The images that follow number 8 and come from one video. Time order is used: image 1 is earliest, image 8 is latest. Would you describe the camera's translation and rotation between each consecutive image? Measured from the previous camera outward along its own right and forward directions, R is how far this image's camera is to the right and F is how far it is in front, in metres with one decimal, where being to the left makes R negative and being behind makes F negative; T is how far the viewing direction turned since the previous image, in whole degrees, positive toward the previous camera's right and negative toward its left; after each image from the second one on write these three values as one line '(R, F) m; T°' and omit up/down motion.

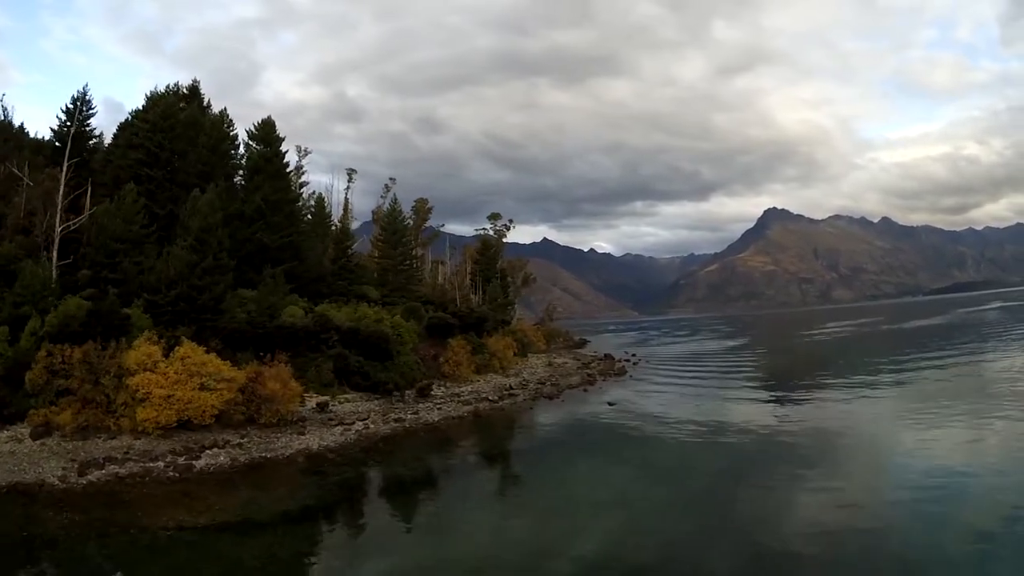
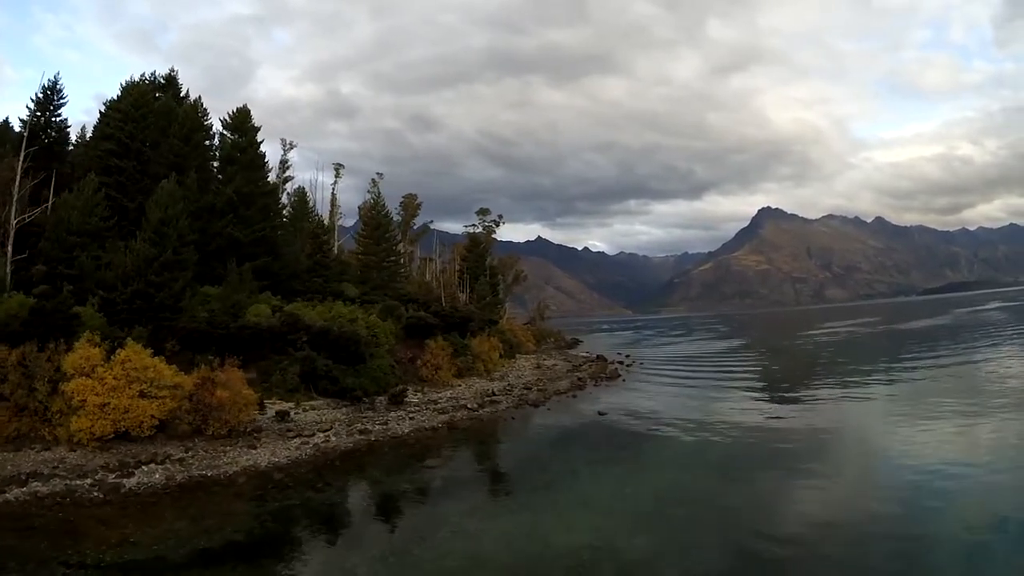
(+0.6, +2.6) m; 0°
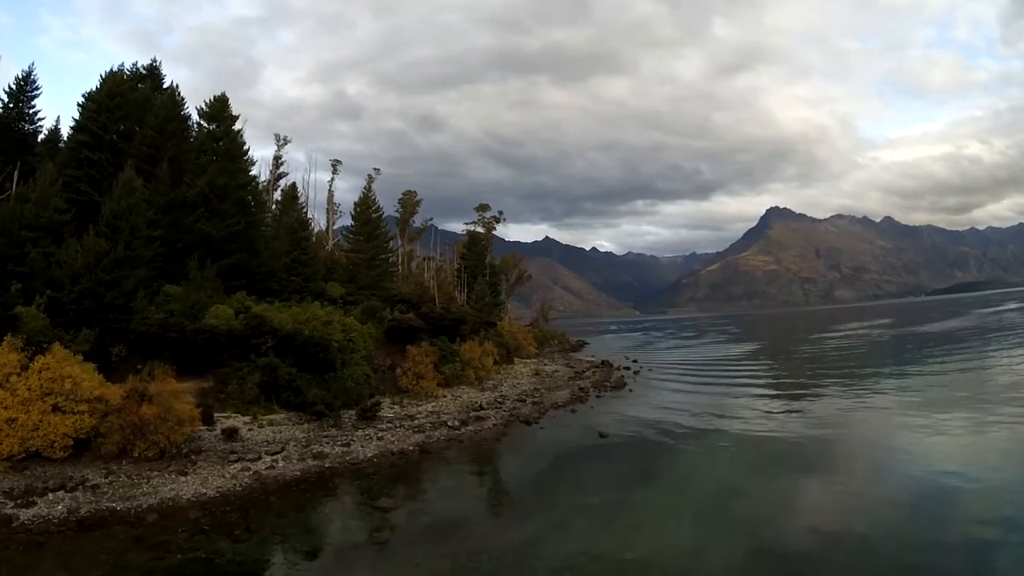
(+0.7, +3.9) m; -1°
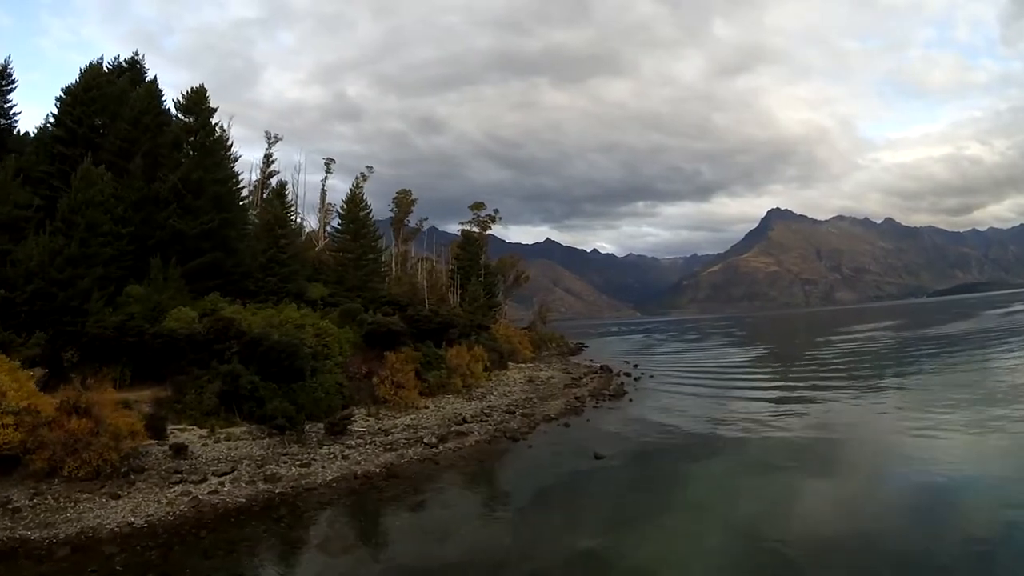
(+0.5, +2.6) m; 0°
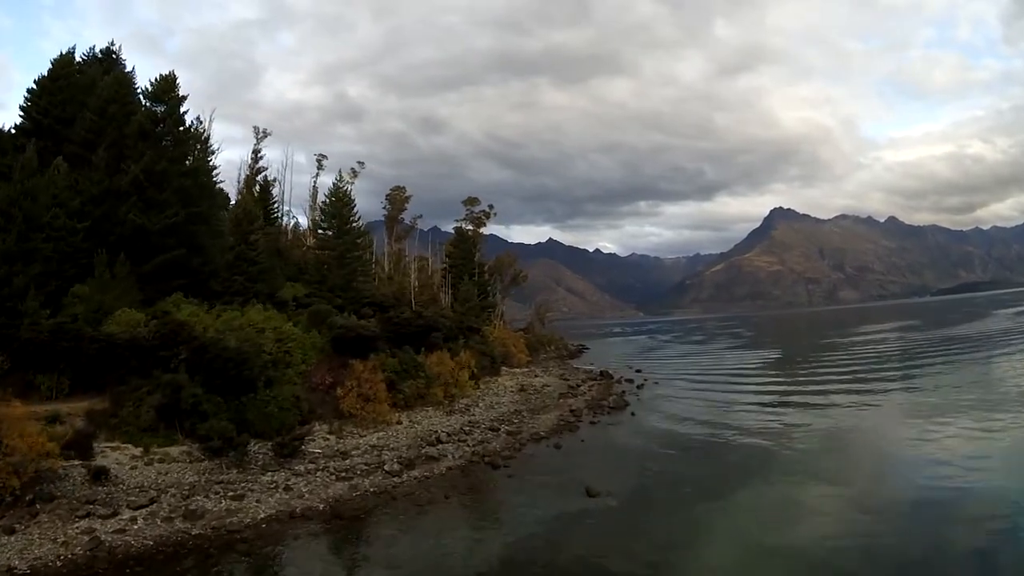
(+0.7, +3.3) m; 0°
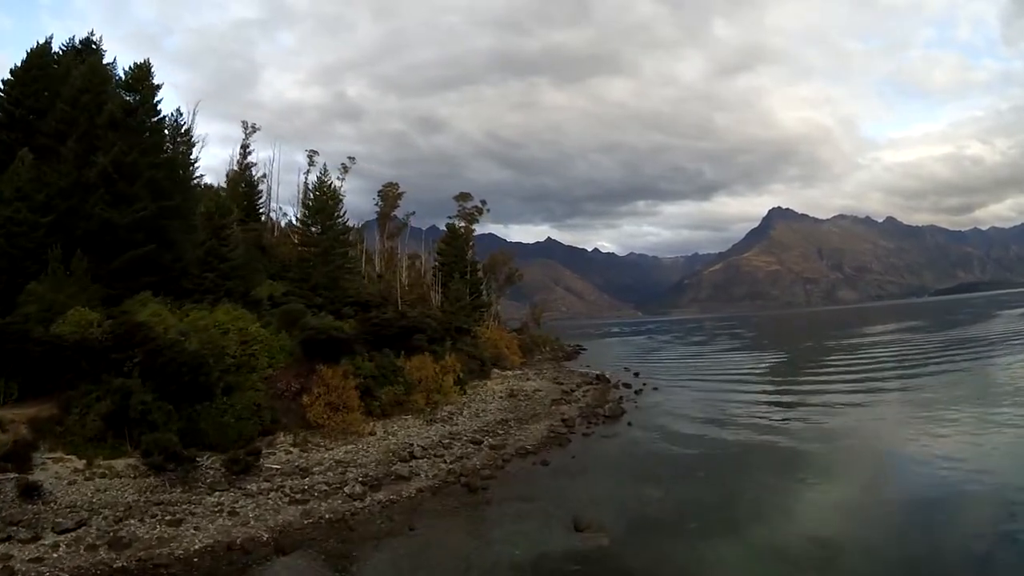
(+0.5, +2.1) m; 0°
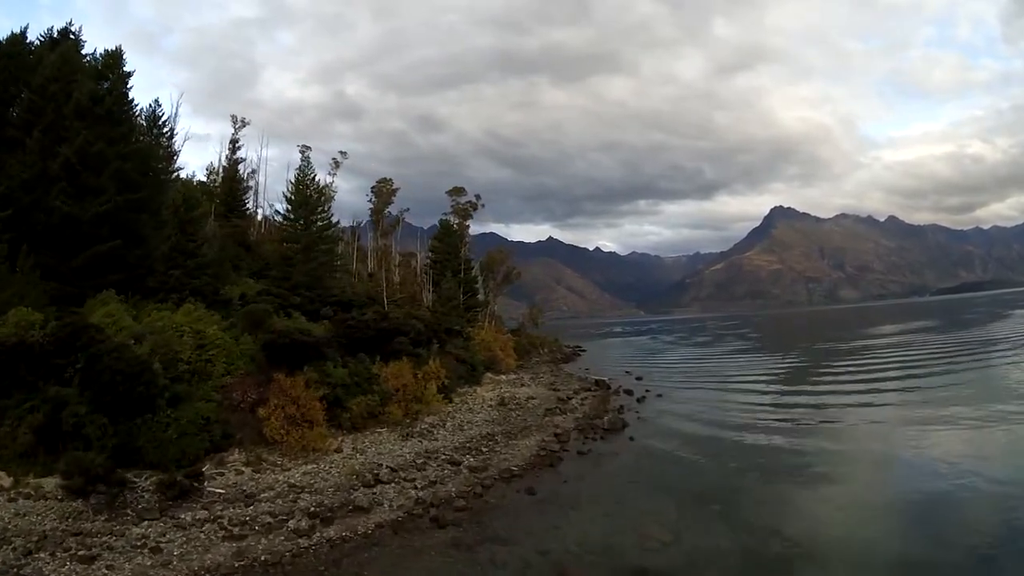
(+0.5, +2.5) m; 0°
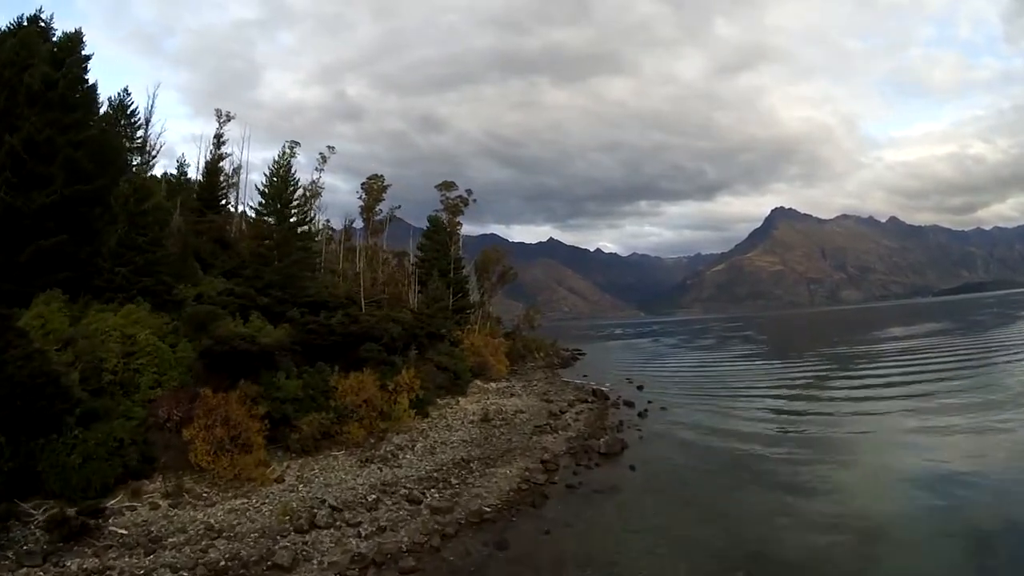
(+0.7, +3.1) m; 0°
